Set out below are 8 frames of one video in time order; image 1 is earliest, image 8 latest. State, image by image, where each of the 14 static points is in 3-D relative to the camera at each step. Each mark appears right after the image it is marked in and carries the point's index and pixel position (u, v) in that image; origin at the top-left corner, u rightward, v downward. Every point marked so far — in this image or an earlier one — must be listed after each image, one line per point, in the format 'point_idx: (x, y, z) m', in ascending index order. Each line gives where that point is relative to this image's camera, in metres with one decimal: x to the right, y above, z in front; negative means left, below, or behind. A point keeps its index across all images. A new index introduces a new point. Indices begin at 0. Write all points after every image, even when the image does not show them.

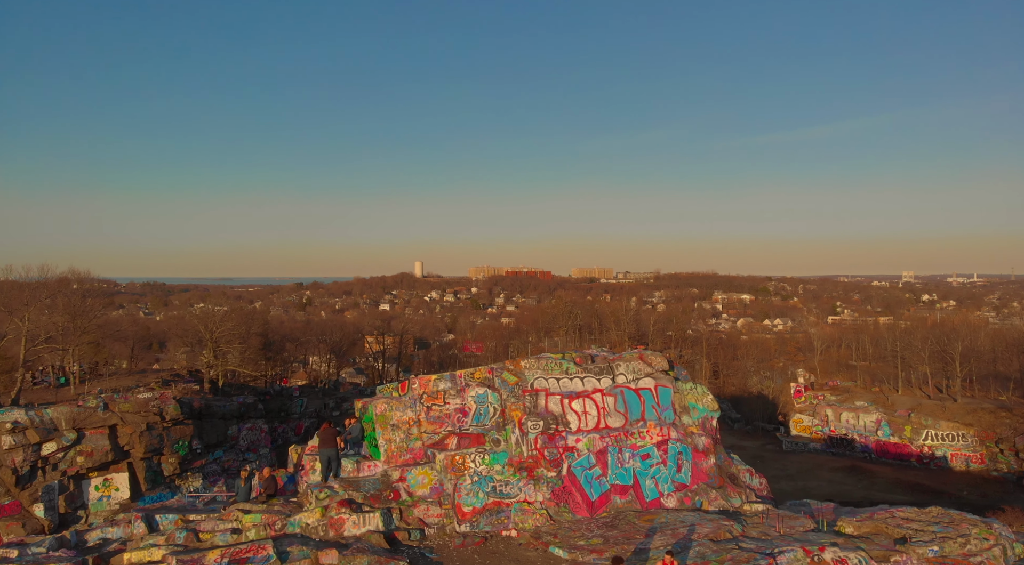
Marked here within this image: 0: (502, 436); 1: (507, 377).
0: (-0.2, -2.6, +11.9) m
1: (-0.1, -1.7, +12.5) m
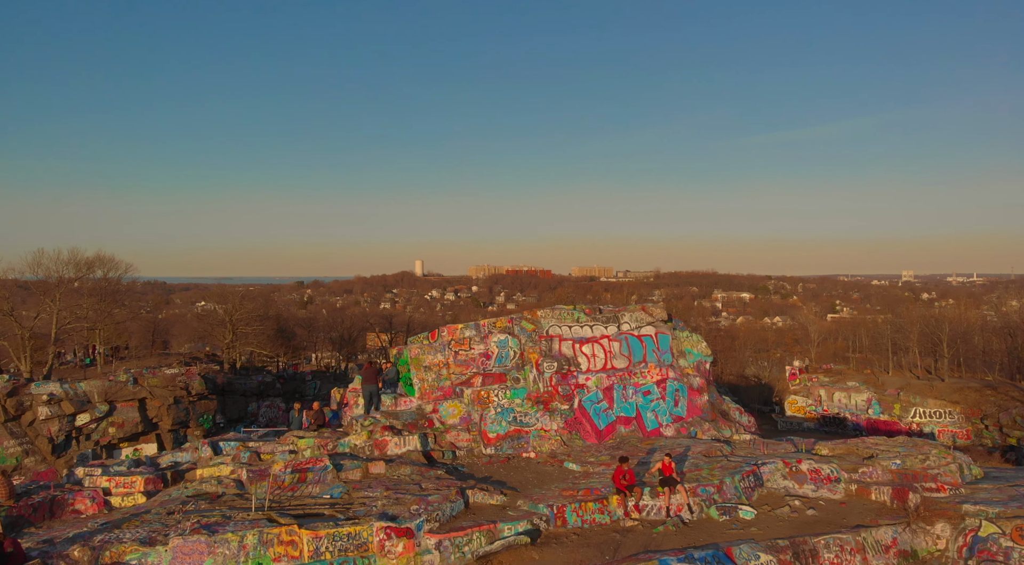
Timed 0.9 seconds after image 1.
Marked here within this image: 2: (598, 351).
0: (+0.2, -1.8, +13.5) m
1: (+0.3, -0.8, +14.1) m
2: (+1.7, -1.4, +14.0) m
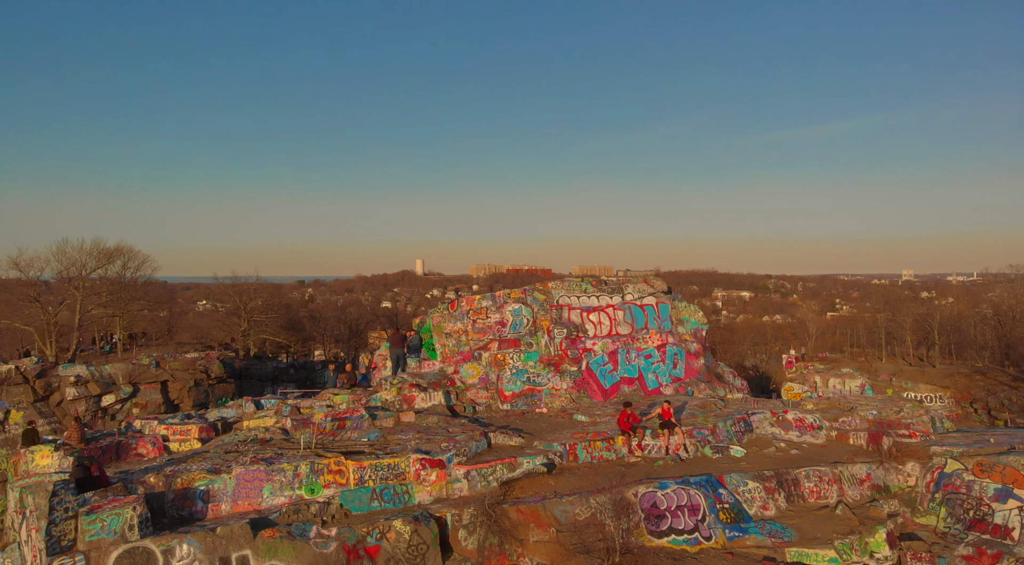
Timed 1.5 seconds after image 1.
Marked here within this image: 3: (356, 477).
0: (+0.5, -1.2, +14.9) m
1: (+0.6, -0.3, +15.4) m
2: (+2.0, -0.8, +15.3) m
3: (-2.3, -2.9, +10.9) m
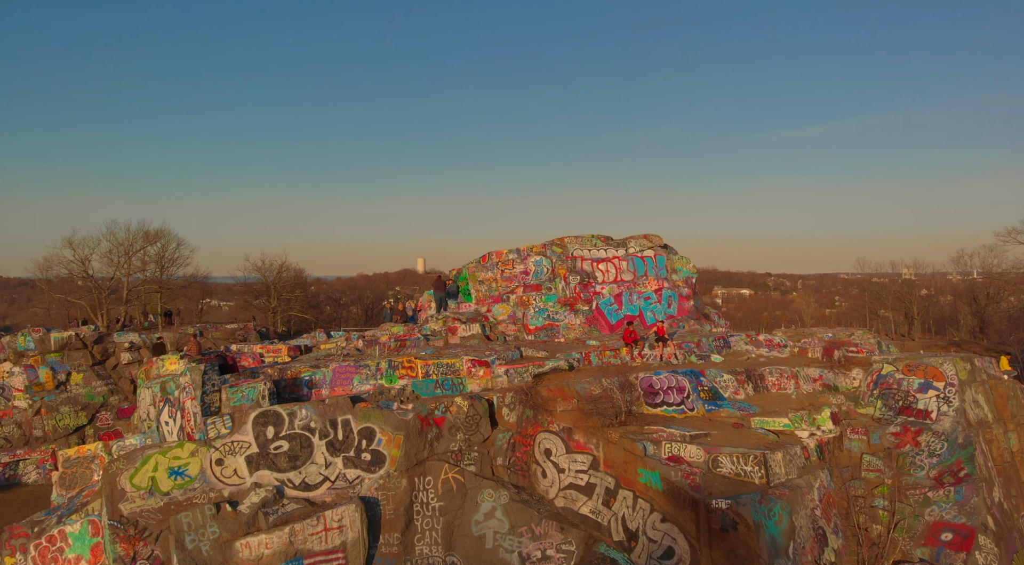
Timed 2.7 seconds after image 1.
0: (+1.1, -0.1, +17.9) m
1: (+1.1, +0.9, +18.4) m
2: (+2.6, +0.4, +18.3) m
3: (-1.7, -1.7, +14.0) m
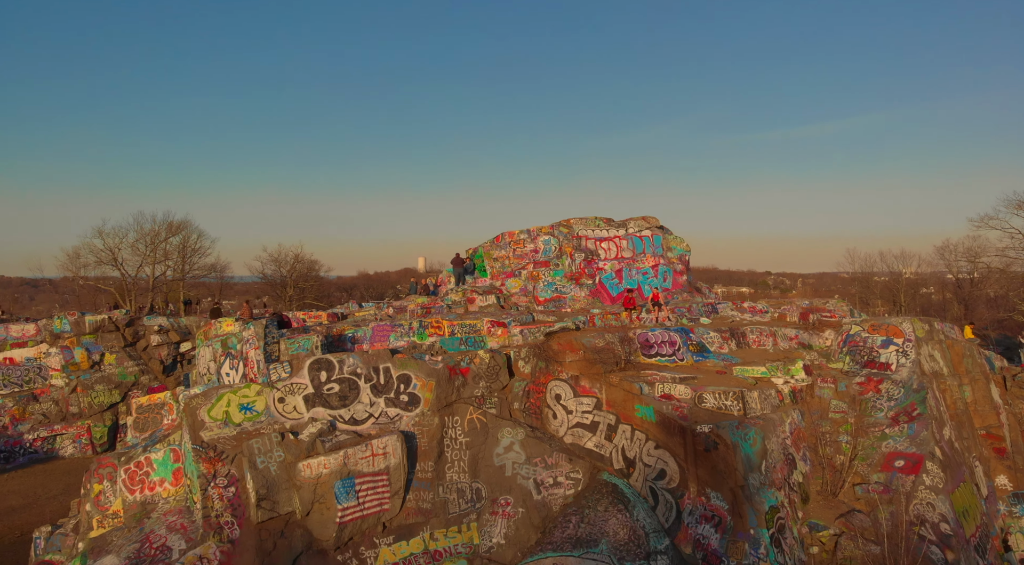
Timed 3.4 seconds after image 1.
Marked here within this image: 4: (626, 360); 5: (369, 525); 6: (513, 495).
0: (+1.4, +0.6, +19.9) m
1: (+1.5, +1.6, +20.4) m
2: (+2.9, +1.0, +20.3) m
3: (-1.4, -1.1, +16.0) m
4: (+2.4, -1.6, +14.9) m
5: (-2.6, -4.3, +12.4) m
6: (0.0, -4.1, +13.2) m
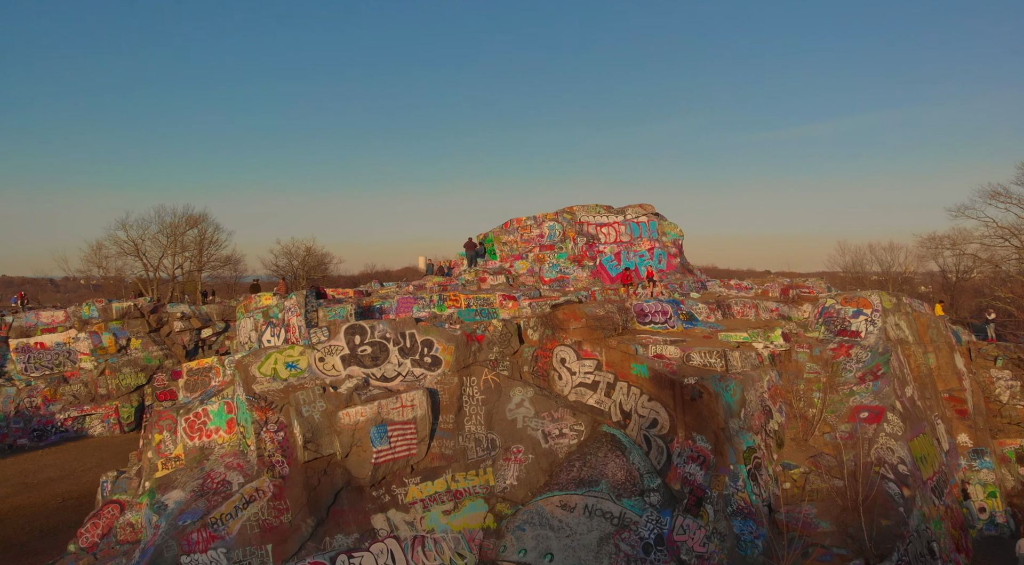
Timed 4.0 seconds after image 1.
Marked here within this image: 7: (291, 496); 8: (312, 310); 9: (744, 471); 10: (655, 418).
0: (+1.6, +1.2, +21.7) m
1: (+1.7, +2.1, +22.3) m
2: (+3.2, +1.6, +22.2) m
3: (-1.2, -0.5, +17.8) m
4: (+2.7, -1.0, +16.7) m
5: (-2.3, -3.8, +14.2) m
6: (+0.3, -3.5, +15.0) m
7: (-4.2, -4.0, +13.2) m
8: (-4.6, -0.6, +15.8) m
9: (+4.6, -3.7, +13.8) m
10: (+3.0, -2.8, +14.6) m
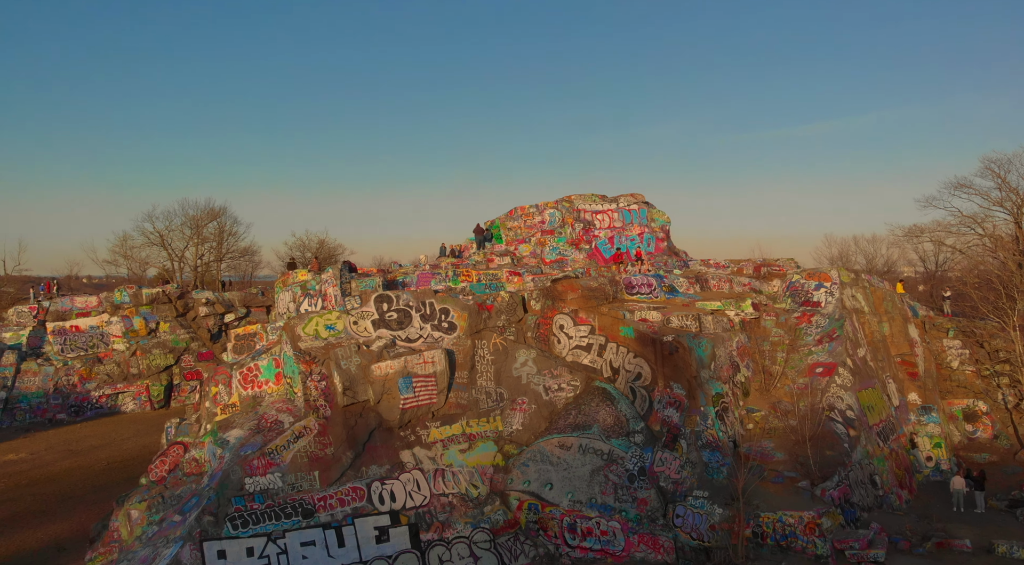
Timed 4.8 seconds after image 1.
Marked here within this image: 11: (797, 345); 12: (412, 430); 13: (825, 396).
0: (+1.8, +1.8, +24.3) m
1: (+1.9, +2.8, +24.8) m
2: (+3.3, +2.3, +24.7) m
3: (-1.0, +0.2, +20.3) m
4: (+2.8, -0.4, +19.3) m
5: (-2.2, -3.1, +16.8) m
6: (+0.4, -2.9, +17.5) m
7: (-4.1, -3.4, +15.8) m
8: (-4.4, 0.0, +18.4) m
9: (+4.7, -3.1, +16.3) m
10: (+3.1, -2.2, +17.1) m
11: (+7.6, -1.7, +18.6) m
12: (-2.4, -3.5, +16.5) m
13: (+7.5, -2.7, +16.7) m
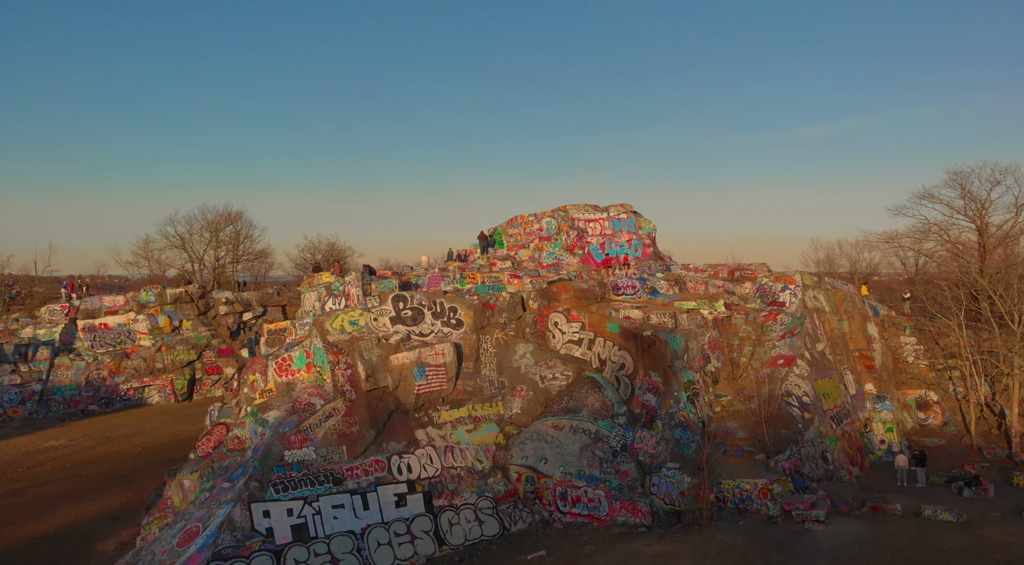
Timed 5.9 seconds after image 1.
0: (+1.8, +1.8, +26.8) m
1: (+1.9, +2.7, +27.4) m
2: (+3.3, +2.2, +27.2) m
3: (-1.0, +0.1, +22.9) m
4: (+2.8, -0.5, +21.8) m
5: (-2.2, -3.2, +19.3) m
6: (+0.4, -2.9, +20.1) m
7: (-4.1, -3.5, +18.3) m
8: (-4.4, 0.0, +20.9) m
9: (+4.7, -3.1, +18.9) m
10: (+3.1, -2.3, +19.7) m
11: (+7.6, -1.8, +21.2) m
12: (-2.4, -3.6, +19.1) m
13: (+7.5, -2.8, +19.3) m
